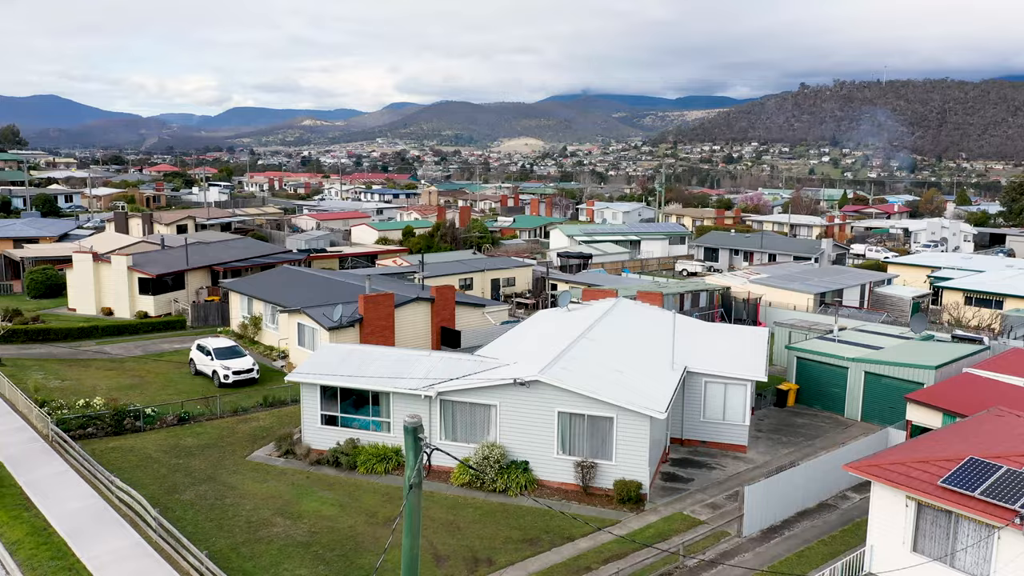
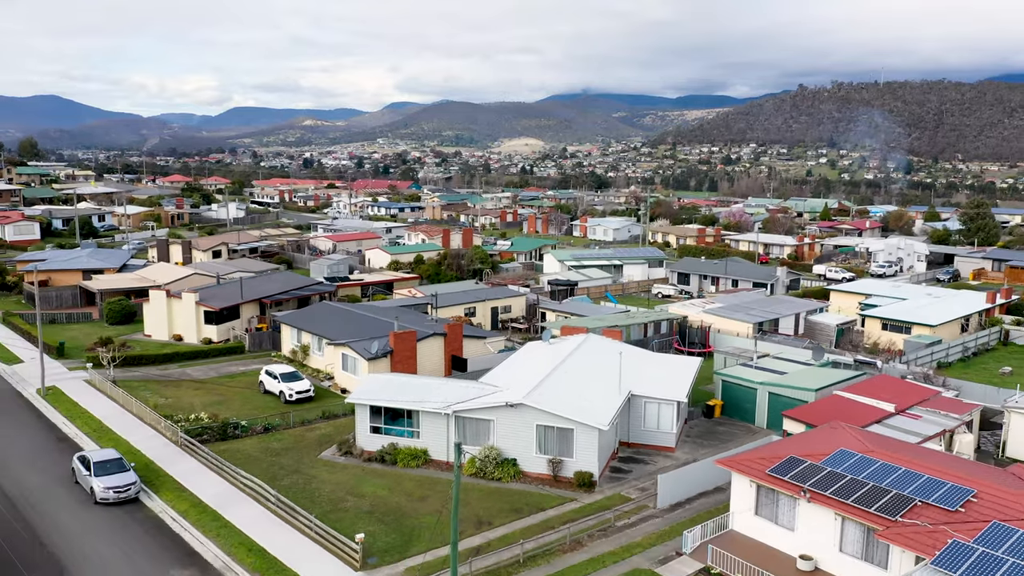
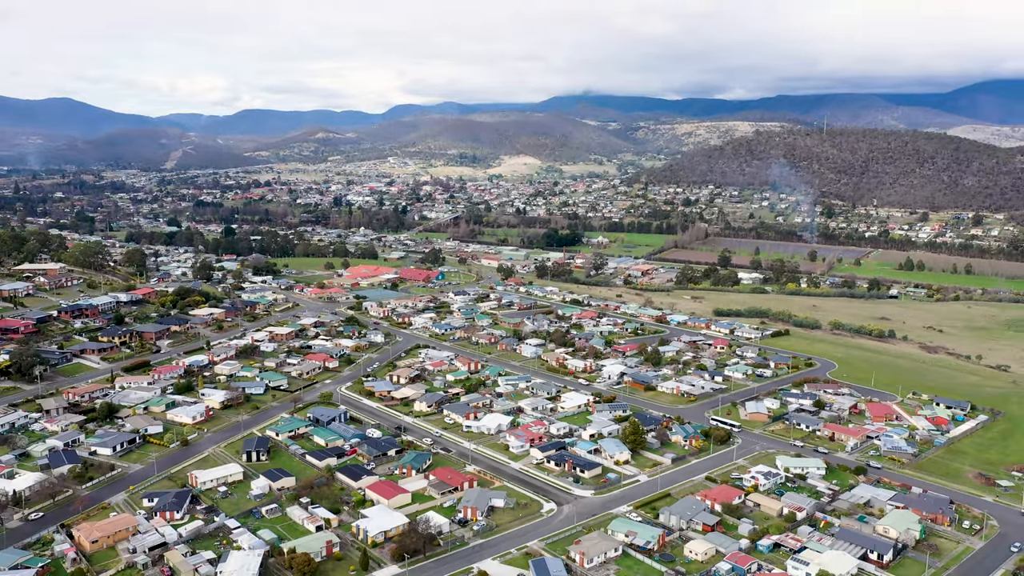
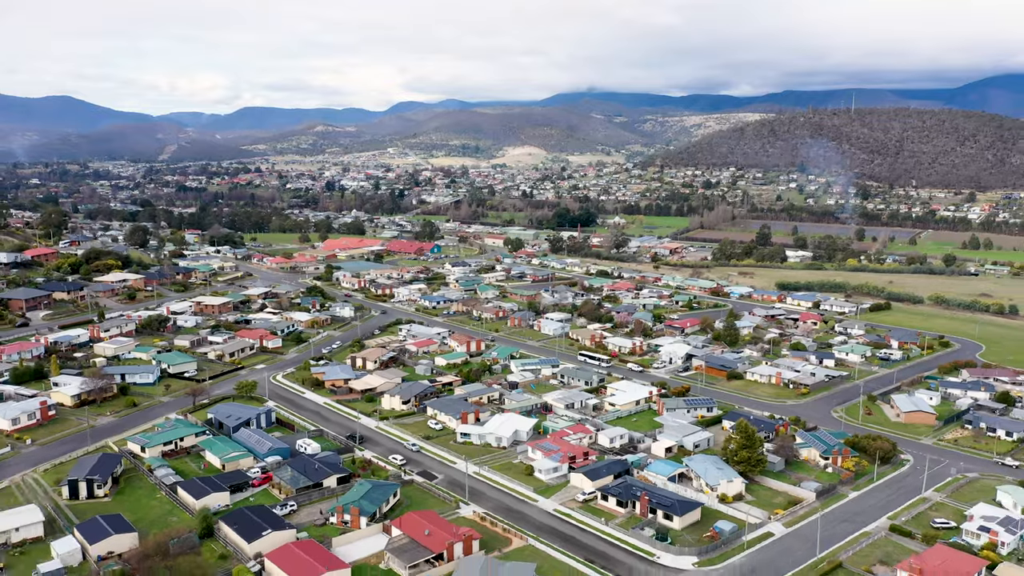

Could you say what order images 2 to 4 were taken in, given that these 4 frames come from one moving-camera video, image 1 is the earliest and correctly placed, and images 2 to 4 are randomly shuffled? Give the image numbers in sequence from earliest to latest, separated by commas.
2, 4, 3
